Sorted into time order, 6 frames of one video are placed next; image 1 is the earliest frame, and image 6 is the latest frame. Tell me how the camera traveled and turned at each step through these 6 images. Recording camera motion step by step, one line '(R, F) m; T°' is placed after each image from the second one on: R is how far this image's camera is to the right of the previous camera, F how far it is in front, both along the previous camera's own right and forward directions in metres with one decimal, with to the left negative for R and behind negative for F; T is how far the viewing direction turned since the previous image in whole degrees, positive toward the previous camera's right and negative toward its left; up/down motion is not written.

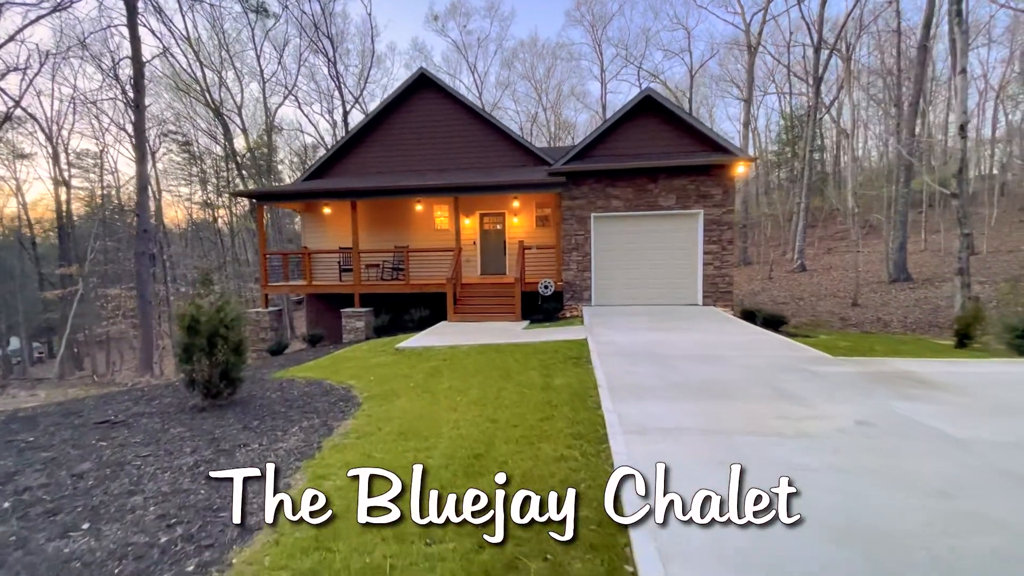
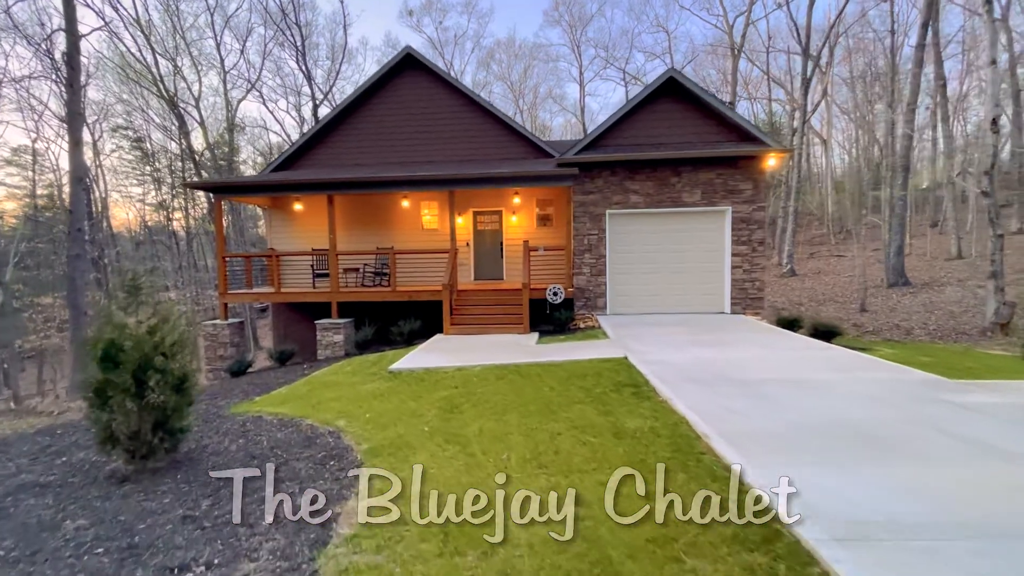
(-0.9, +1.8) m; +4°
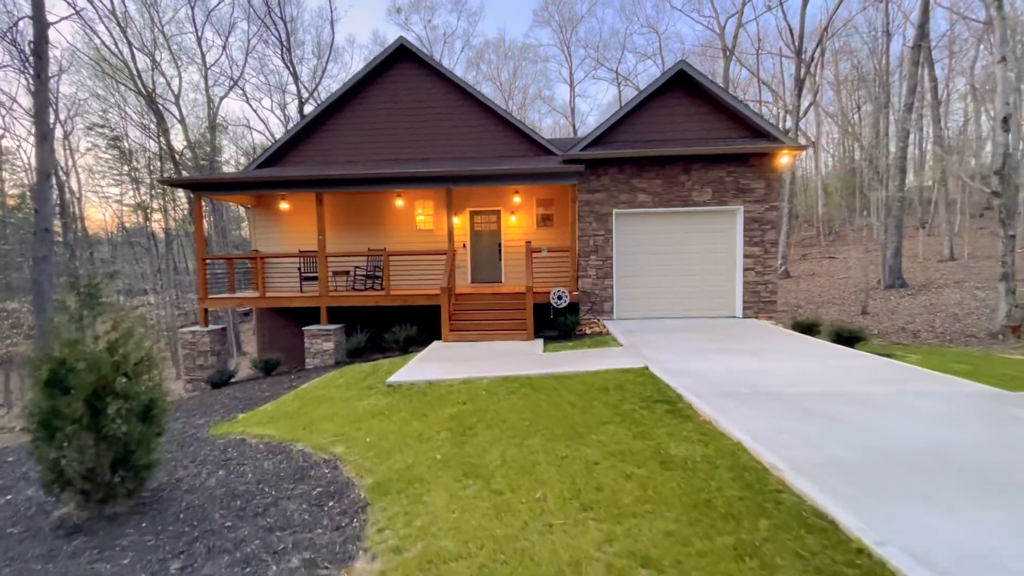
(-0.4, +0.7) m; +2°
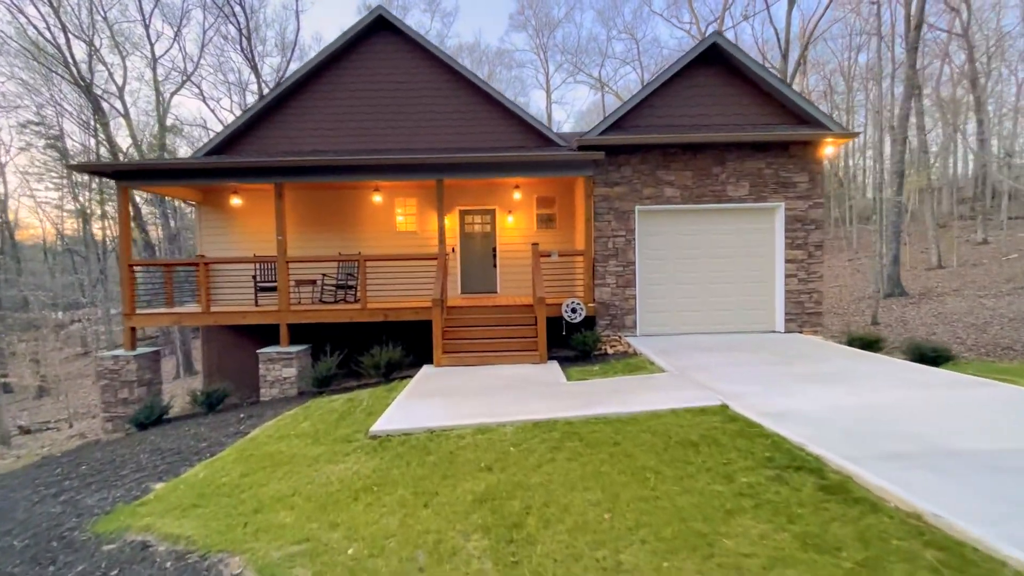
(-0.7, +2.0) m; +4°
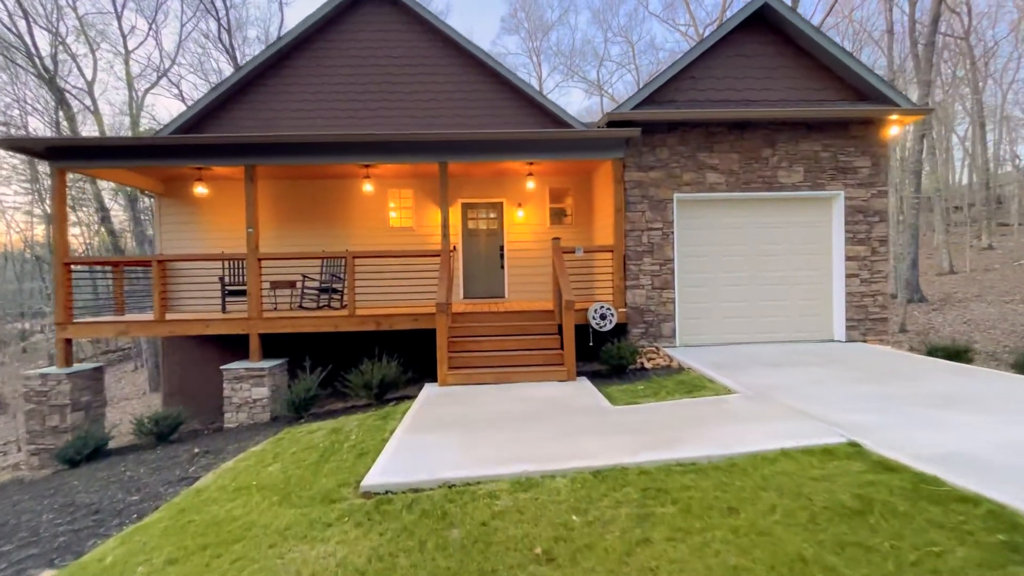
(-0.5, +1.6) m; +1°
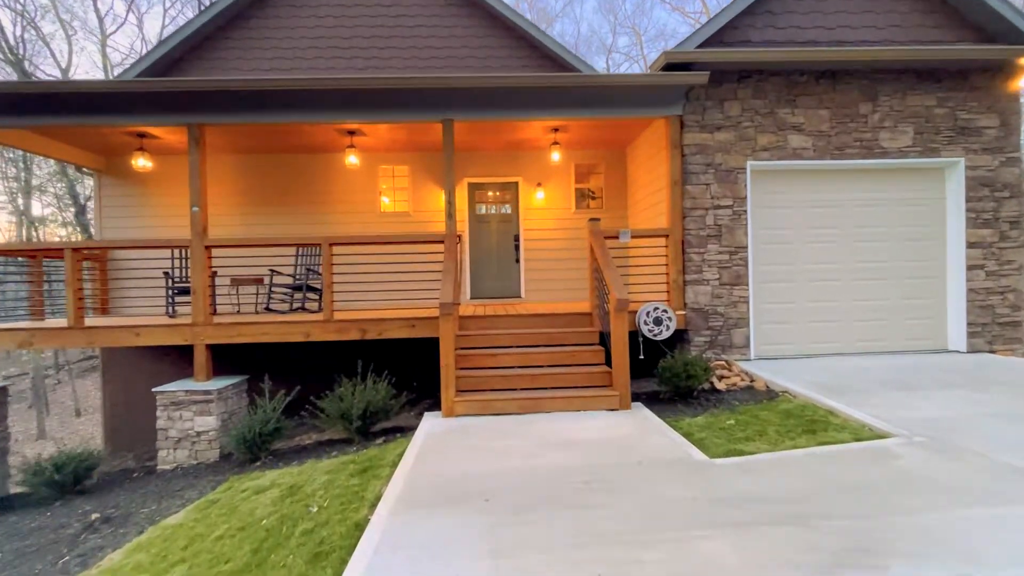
(-0.4, +1.9) m; 0°
